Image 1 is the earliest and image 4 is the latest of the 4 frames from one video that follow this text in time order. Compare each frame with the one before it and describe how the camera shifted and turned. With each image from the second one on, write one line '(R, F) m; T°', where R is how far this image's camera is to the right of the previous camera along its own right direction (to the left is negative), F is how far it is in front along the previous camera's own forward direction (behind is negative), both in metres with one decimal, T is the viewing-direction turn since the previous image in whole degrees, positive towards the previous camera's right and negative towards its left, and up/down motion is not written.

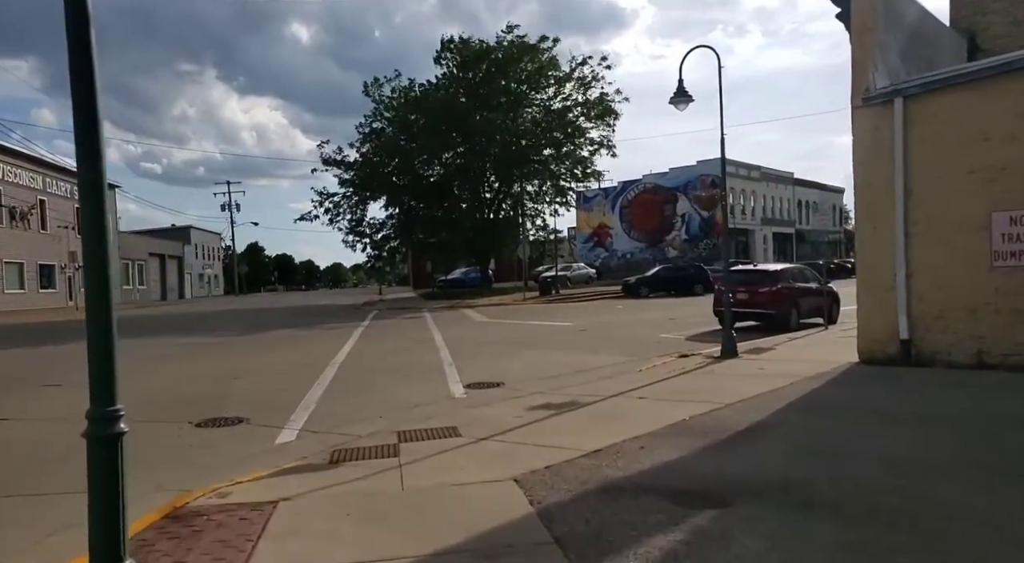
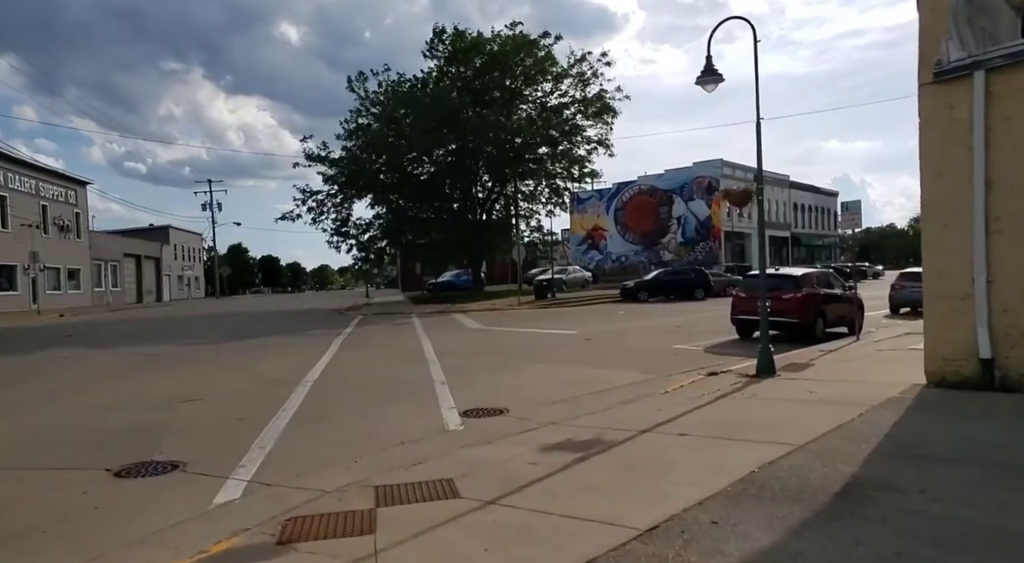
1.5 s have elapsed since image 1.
(-0.2, +1.9) m; +1°
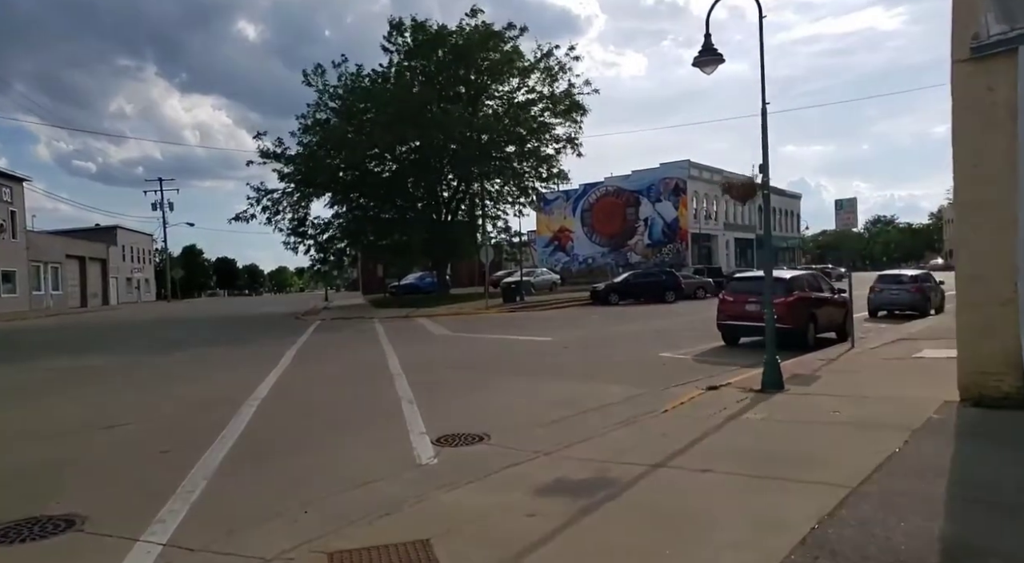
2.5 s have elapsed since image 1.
(-0.2, +1.4) m; +3°
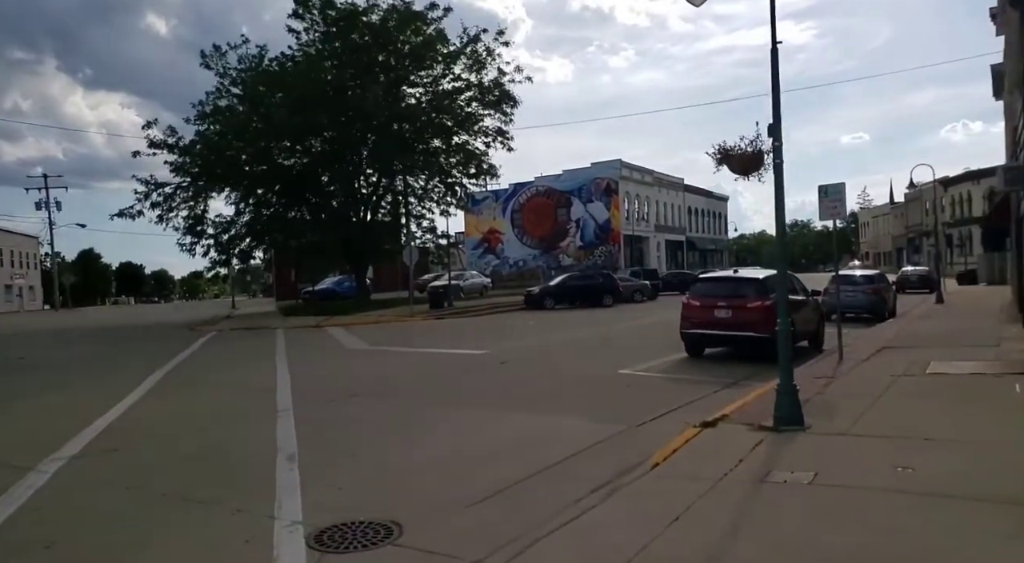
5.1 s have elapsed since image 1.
(0.0, +3.0) m; +6°
